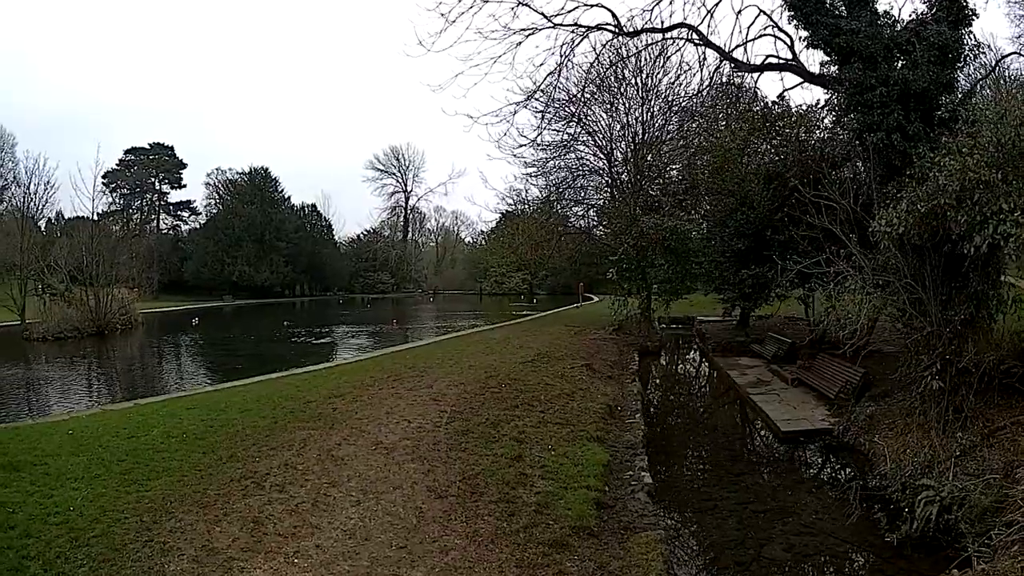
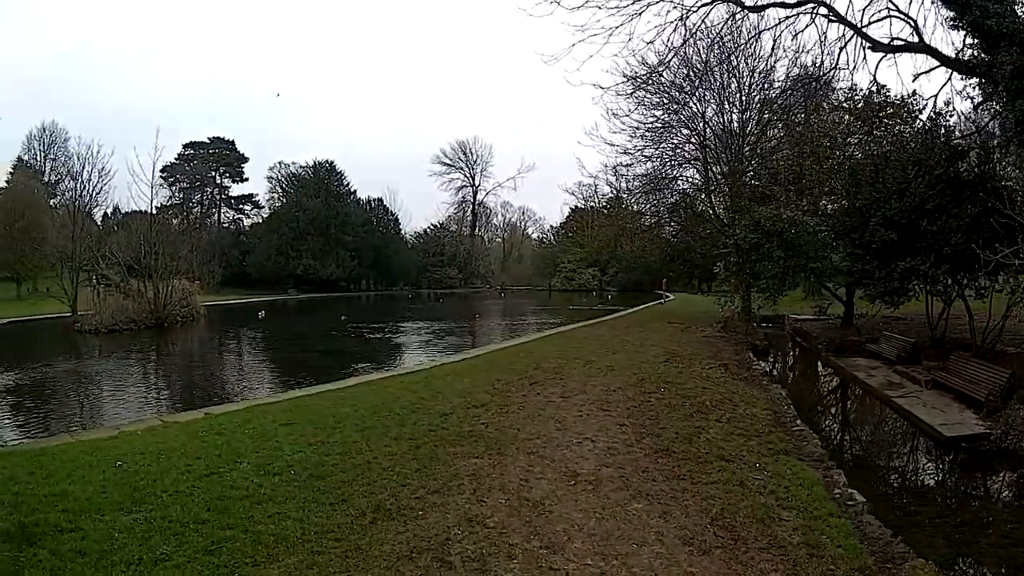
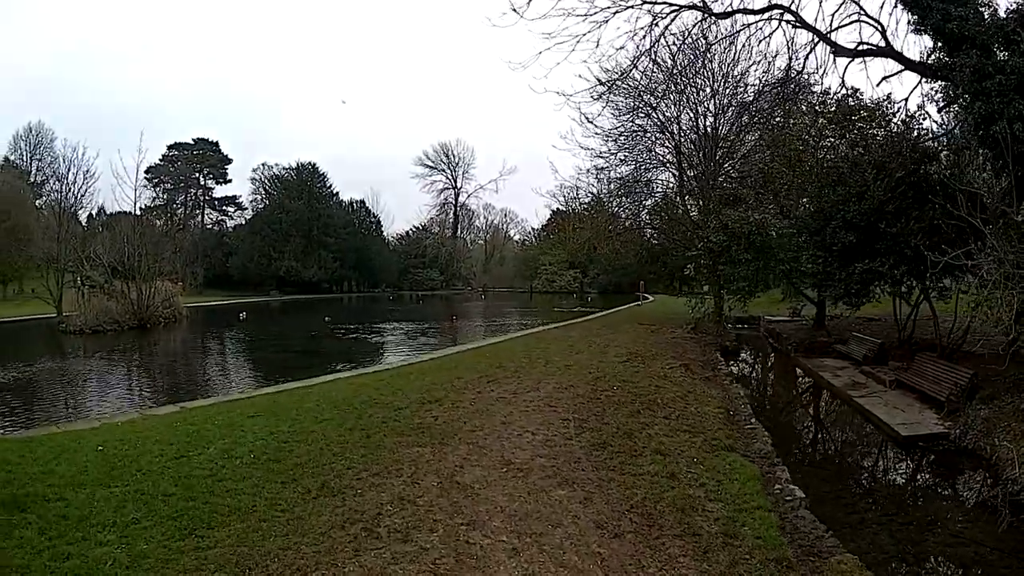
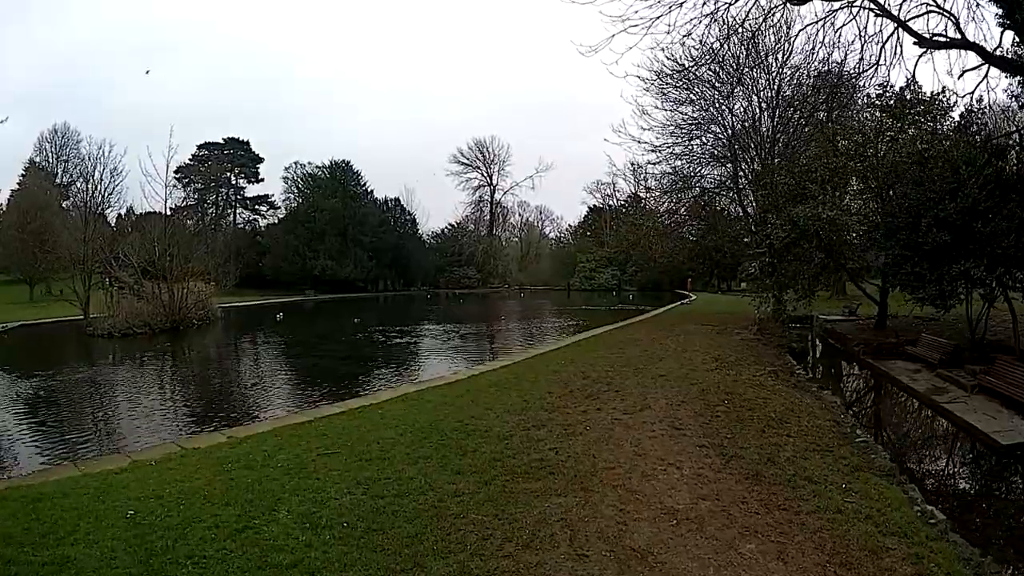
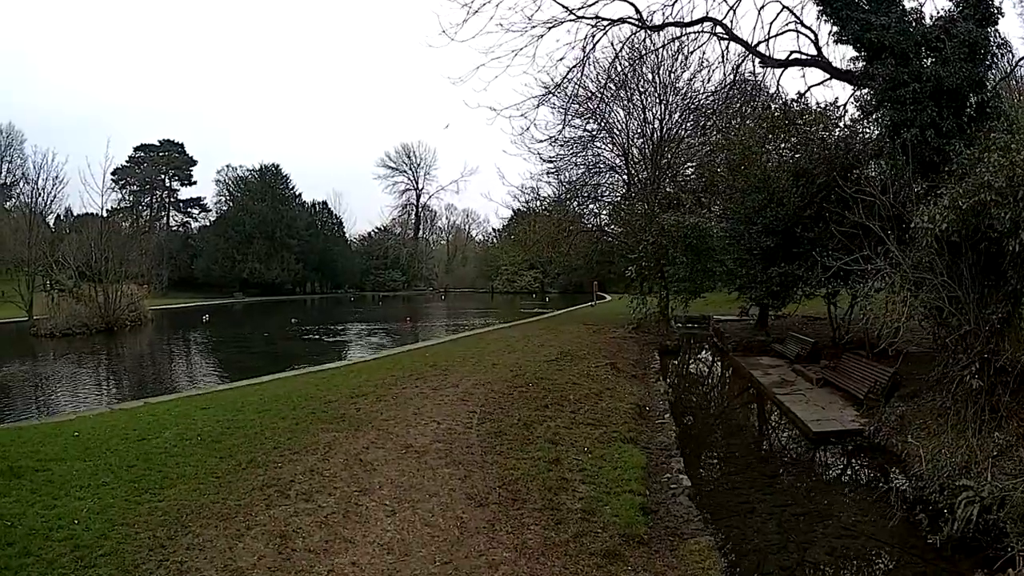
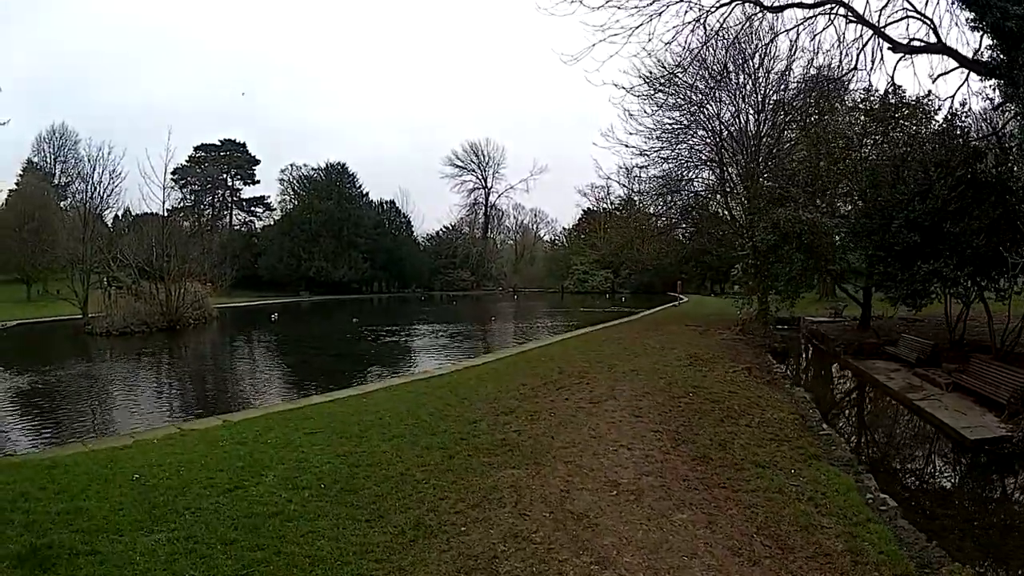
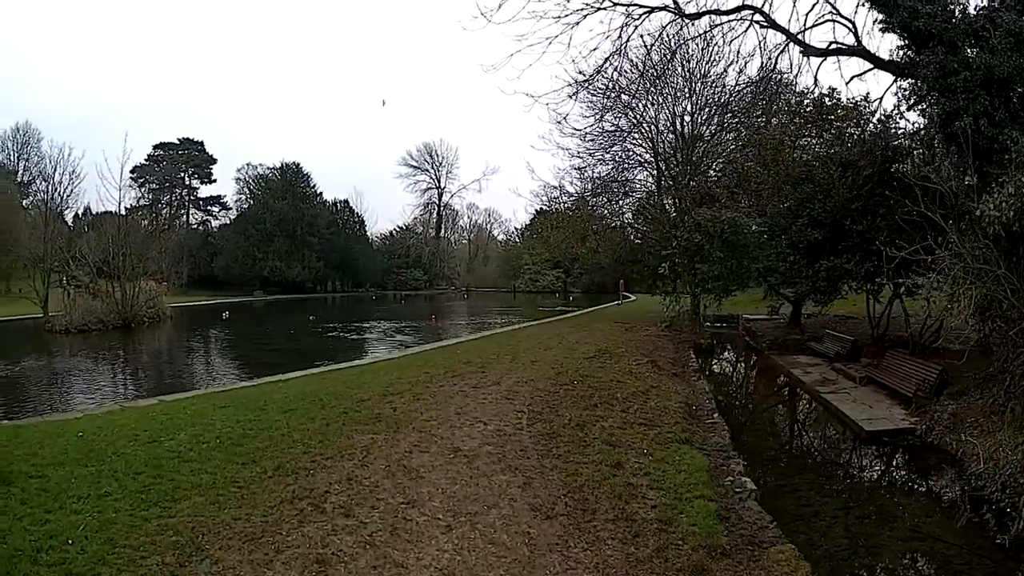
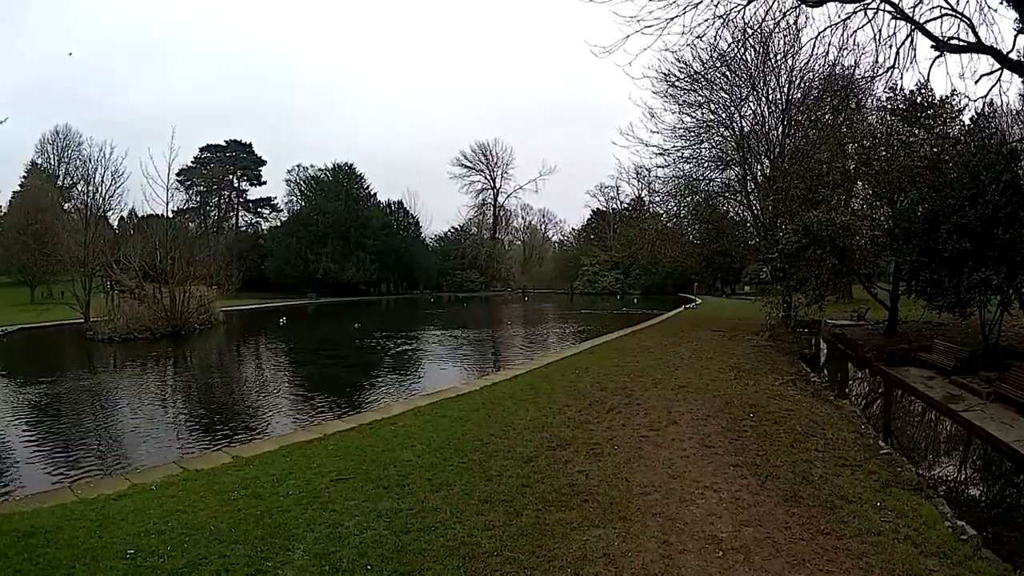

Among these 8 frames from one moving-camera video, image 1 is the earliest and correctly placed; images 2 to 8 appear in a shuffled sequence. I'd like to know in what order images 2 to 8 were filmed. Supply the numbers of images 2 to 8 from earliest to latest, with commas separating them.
5, 7, 3, 2, 6, 4, 8
